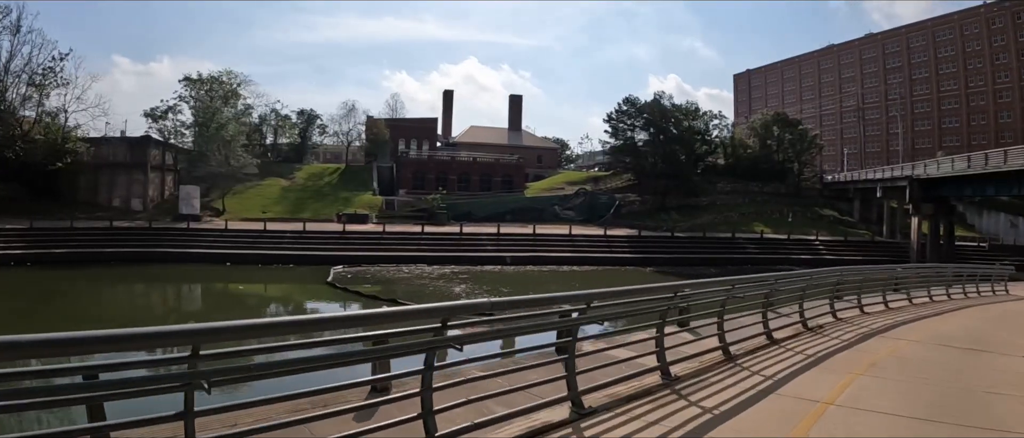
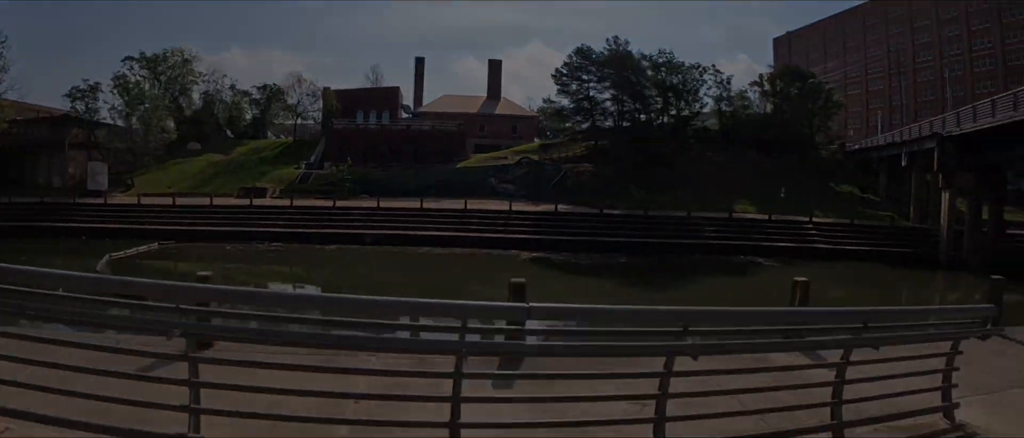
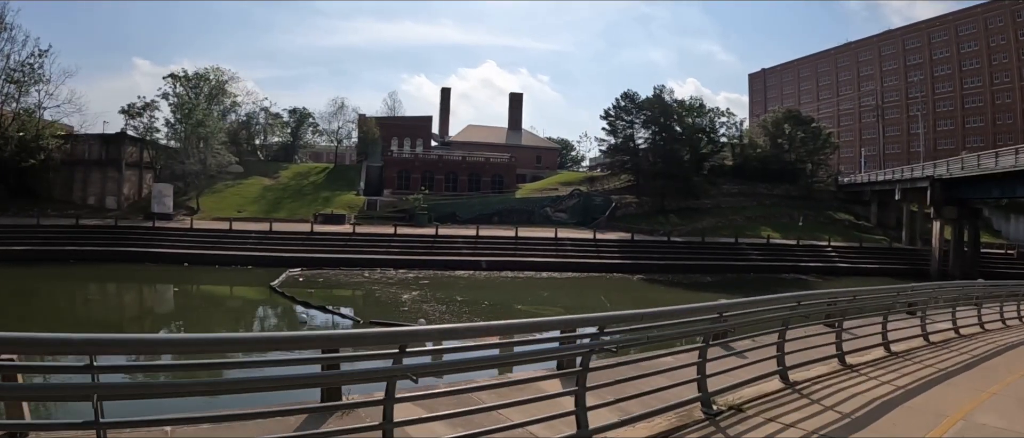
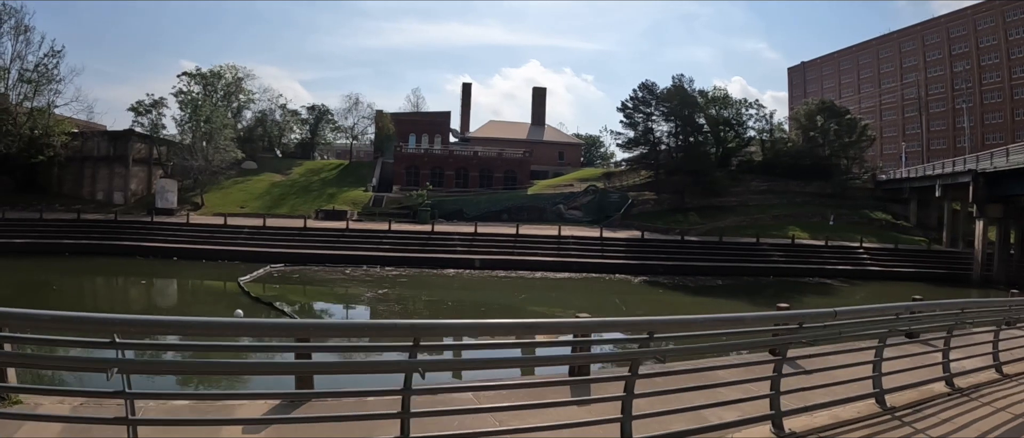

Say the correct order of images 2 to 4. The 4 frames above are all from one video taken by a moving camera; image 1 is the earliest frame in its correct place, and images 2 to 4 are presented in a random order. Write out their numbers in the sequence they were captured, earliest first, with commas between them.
3, 4, 2
